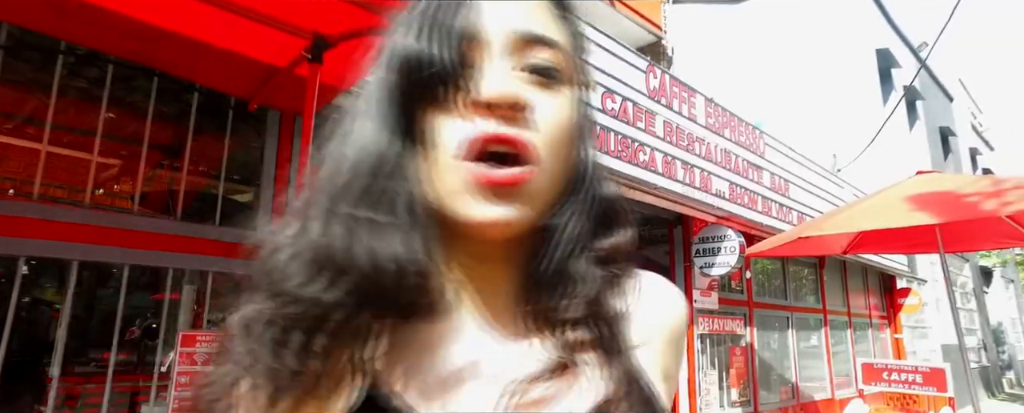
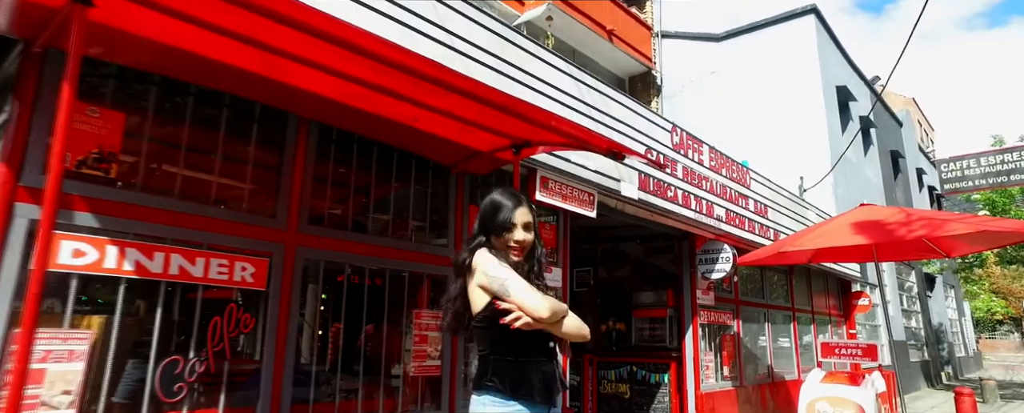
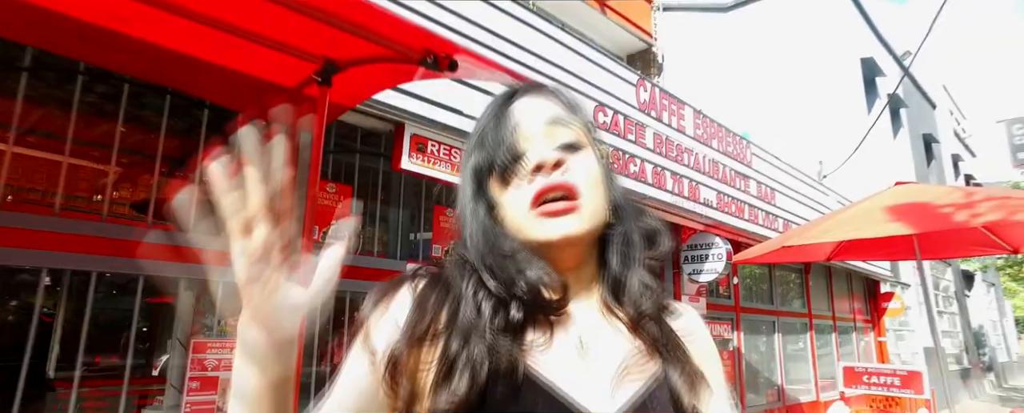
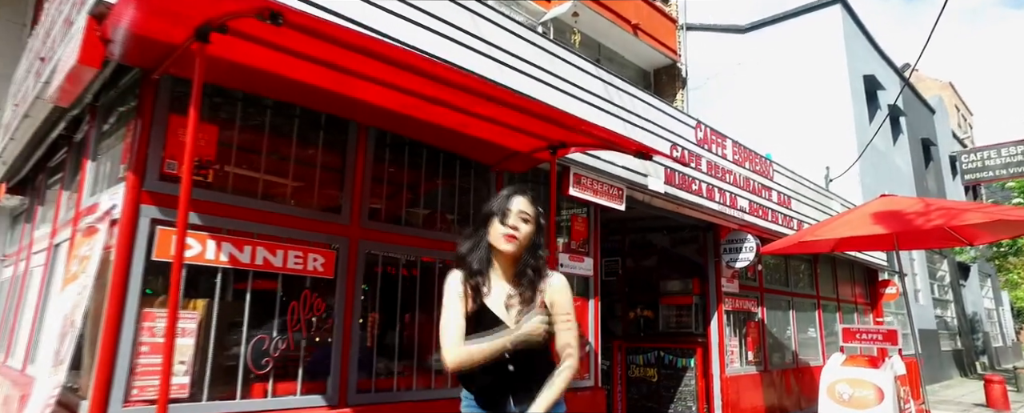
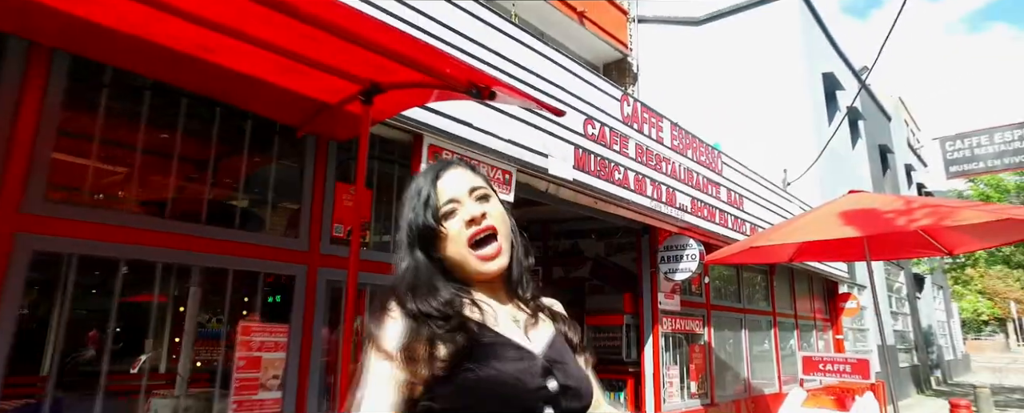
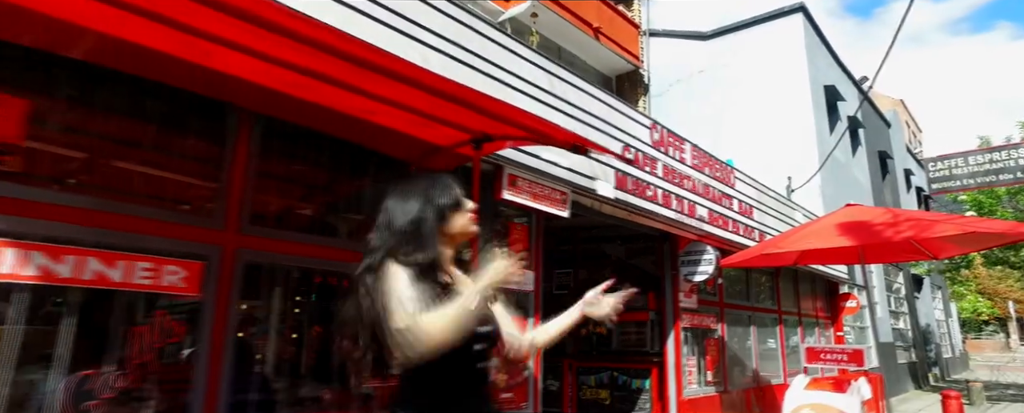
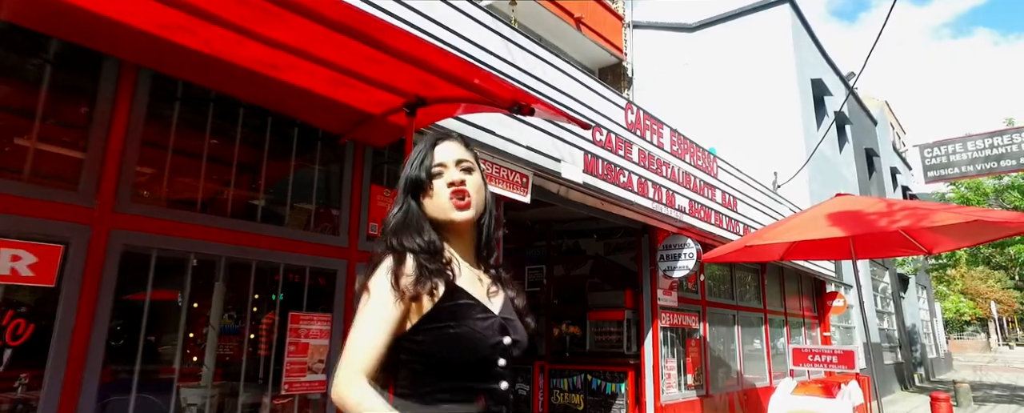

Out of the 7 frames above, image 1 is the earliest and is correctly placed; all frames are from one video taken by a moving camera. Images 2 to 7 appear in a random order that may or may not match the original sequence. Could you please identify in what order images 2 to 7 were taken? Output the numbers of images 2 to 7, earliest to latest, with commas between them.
3, 5, 7, 6, 2, 4
